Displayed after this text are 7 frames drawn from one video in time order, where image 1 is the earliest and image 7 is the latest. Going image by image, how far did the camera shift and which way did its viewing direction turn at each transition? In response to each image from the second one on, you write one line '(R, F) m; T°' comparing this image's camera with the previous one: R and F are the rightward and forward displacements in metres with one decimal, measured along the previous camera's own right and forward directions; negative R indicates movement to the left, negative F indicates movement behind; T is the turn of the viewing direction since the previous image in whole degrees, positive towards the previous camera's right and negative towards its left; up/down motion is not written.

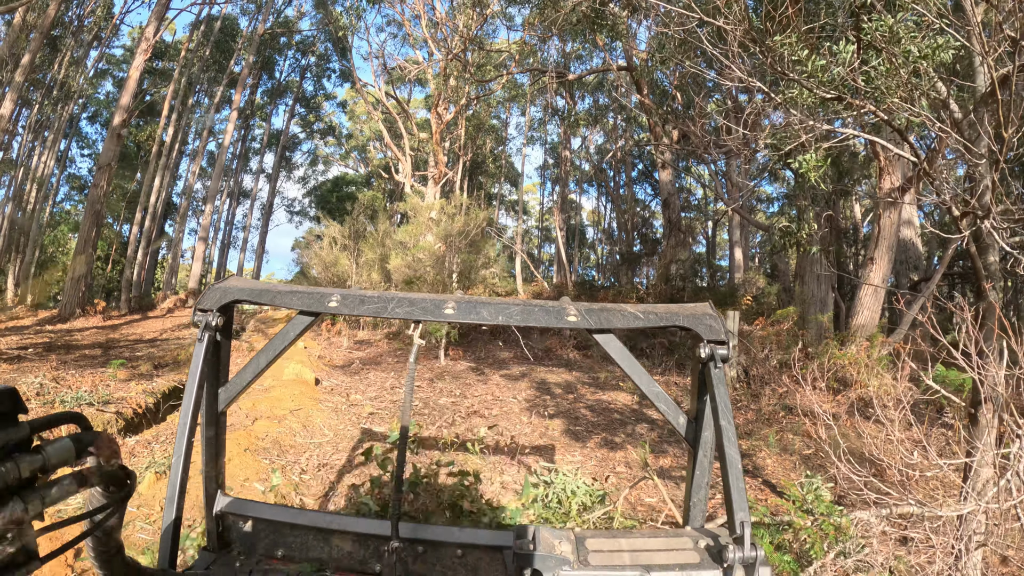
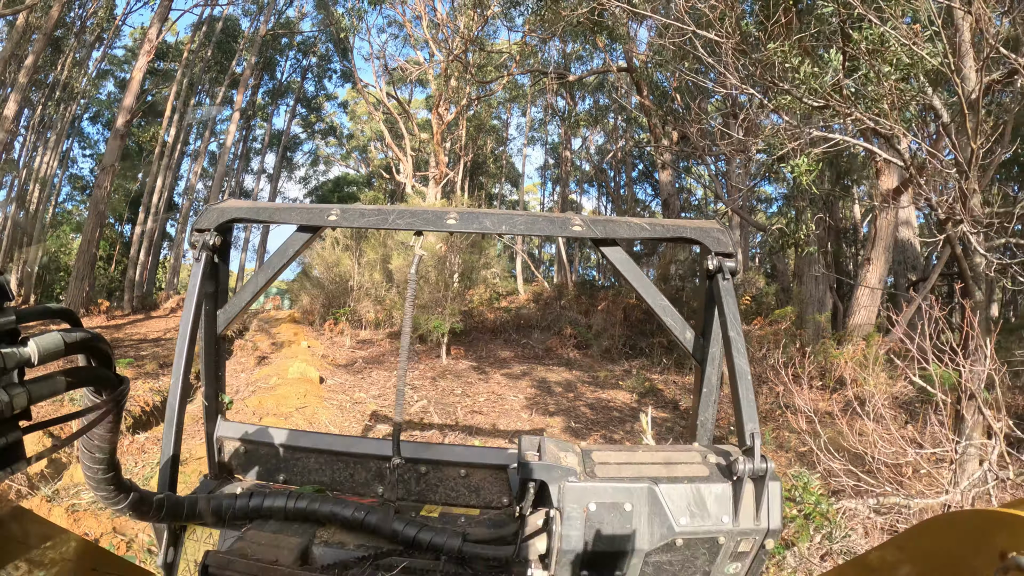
(0.0, -0.1) m; 0°
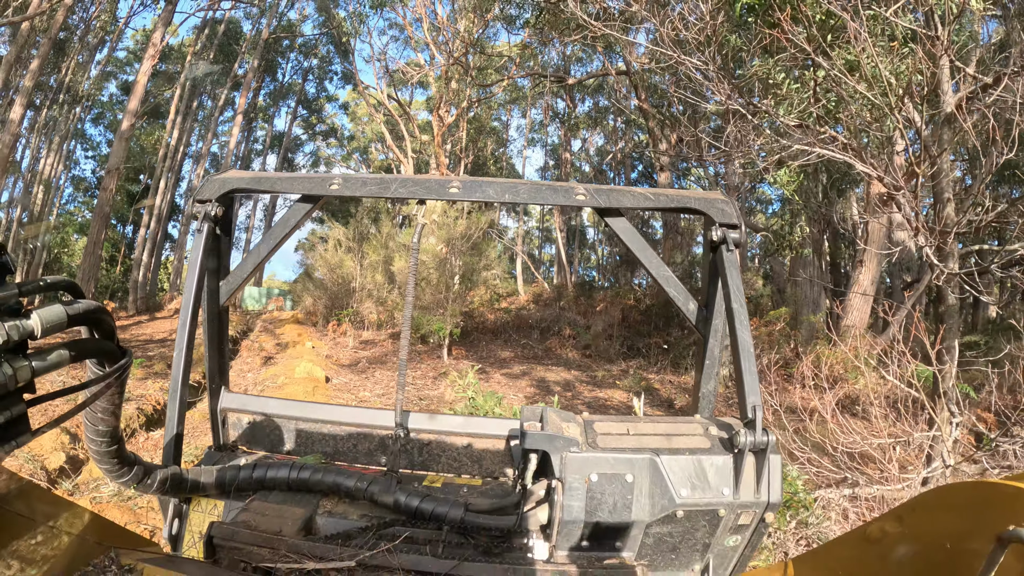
(0.0, -0.2) m; 0°
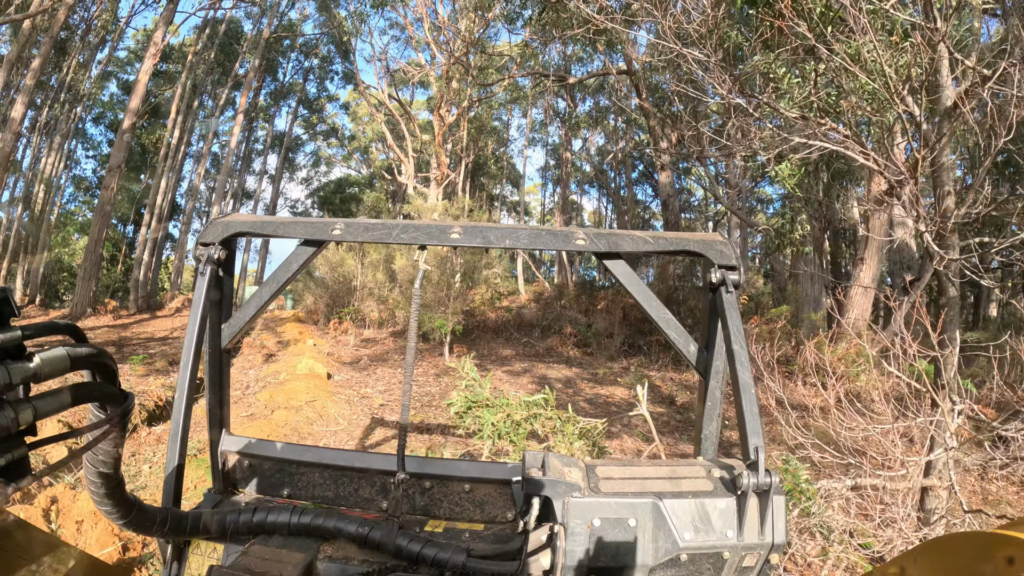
(0.0, 0.0) m; 0°
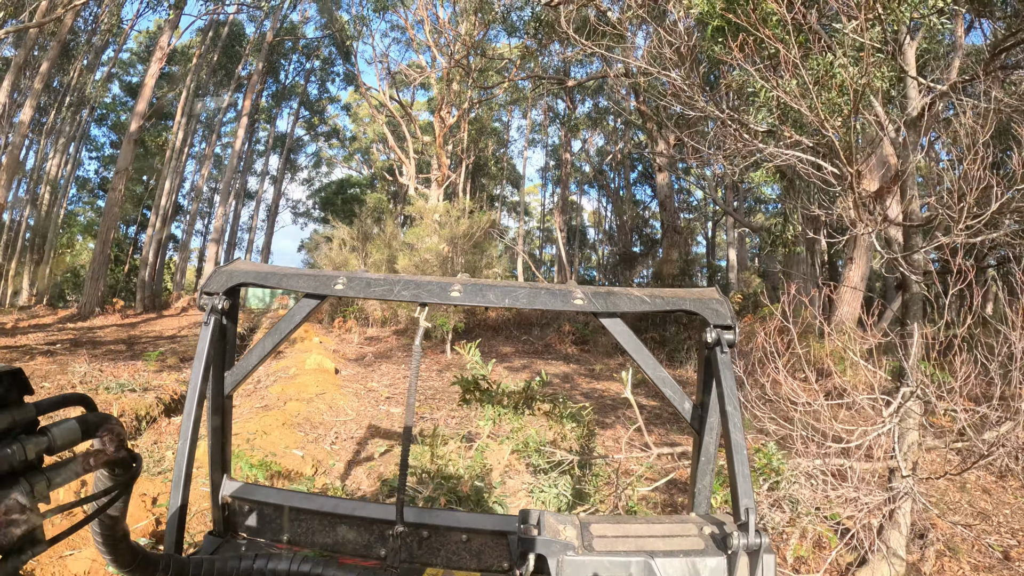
(0.0, -0.3) m; 0°
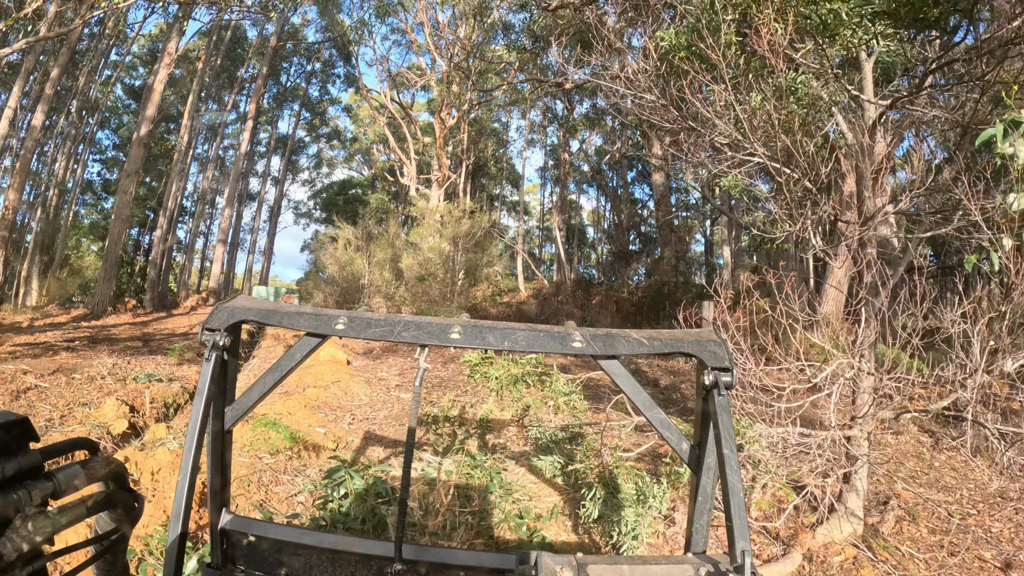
(0.0, -0.4) m; 0°
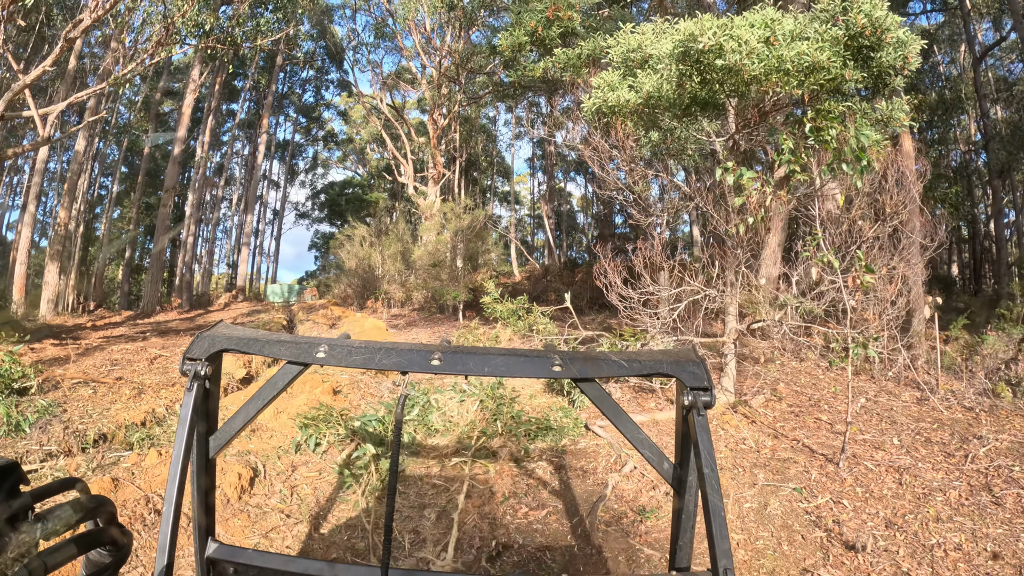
(0.0, -2.3) m; 0°
